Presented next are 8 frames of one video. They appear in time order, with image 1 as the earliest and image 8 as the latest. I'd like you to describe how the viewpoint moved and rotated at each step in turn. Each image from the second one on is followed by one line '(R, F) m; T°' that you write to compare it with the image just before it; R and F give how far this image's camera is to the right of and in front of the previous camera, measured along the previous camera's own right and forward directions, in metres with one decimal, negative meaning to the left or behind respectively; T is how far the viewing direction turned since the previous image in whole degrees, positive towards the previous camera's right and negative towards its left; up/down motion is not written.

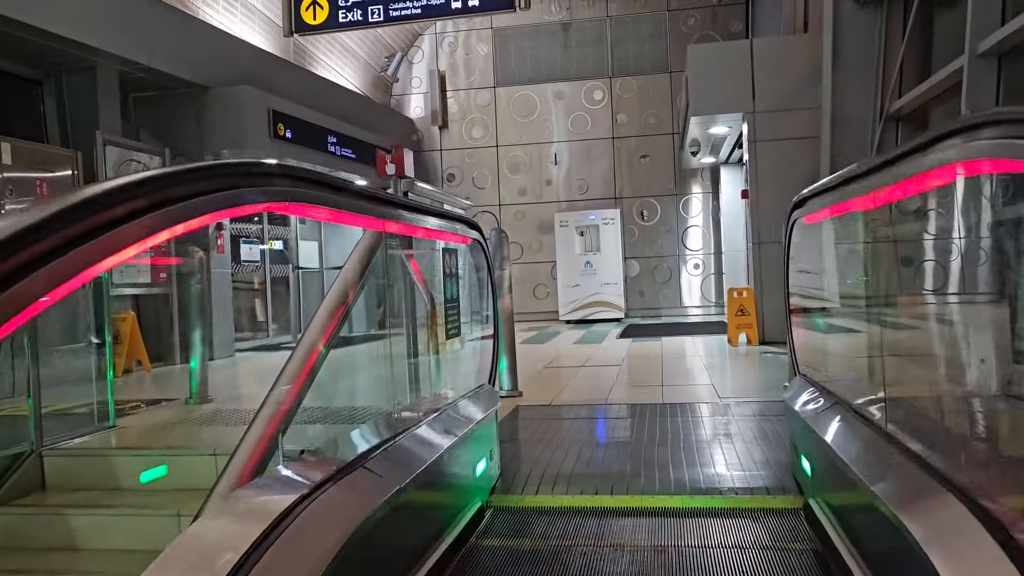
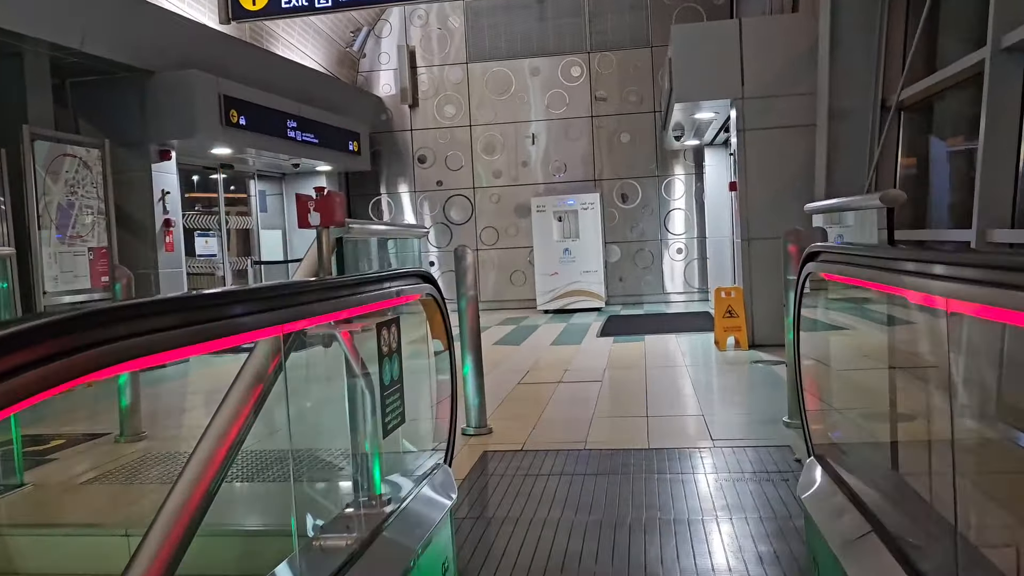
(+0.1, +0.5) m; +1°
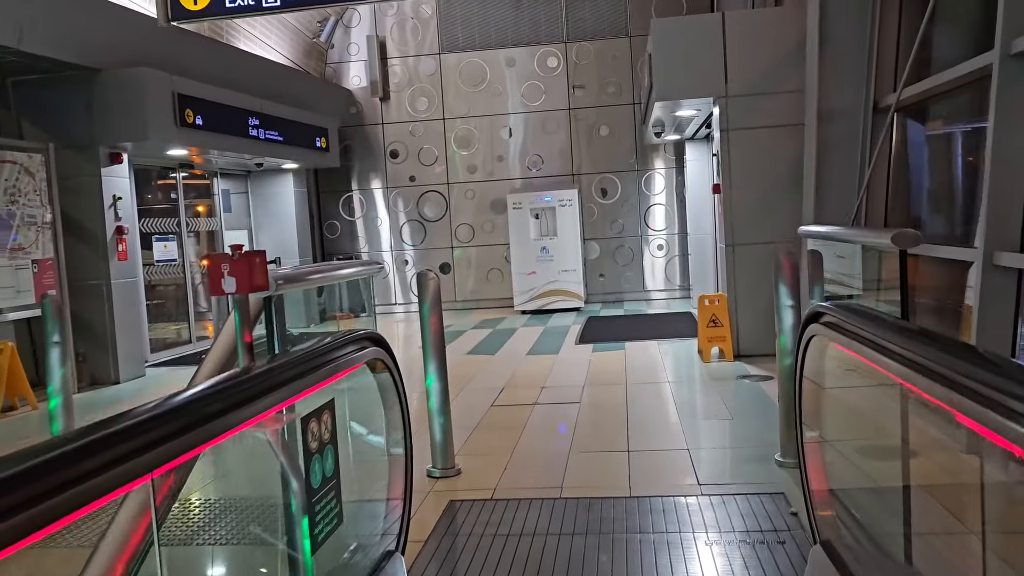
(+0.1, +0.3) m; +1°
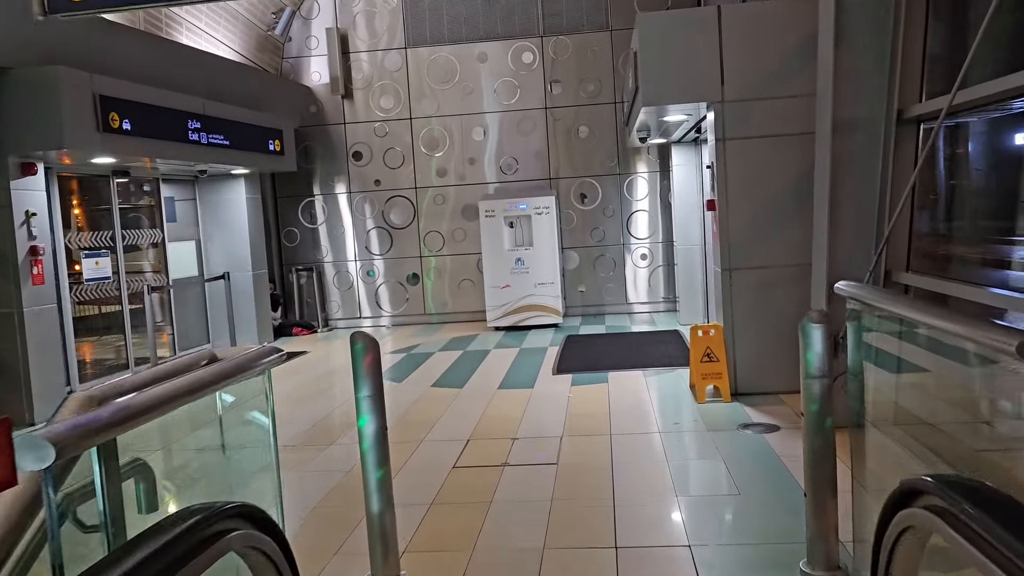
(+0.1, +0.7) m; +1°
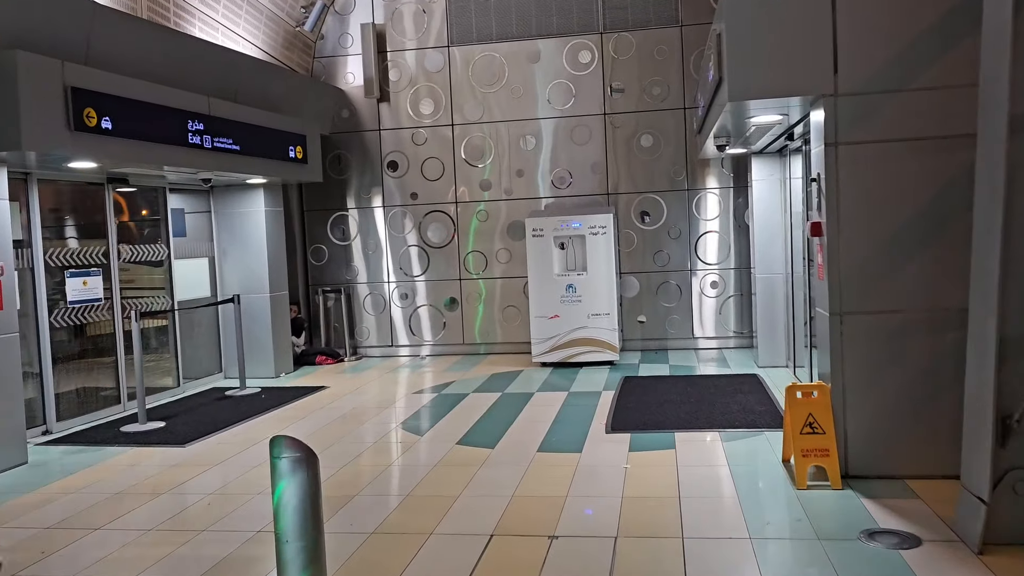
(+0.1, +1.1) m; -4°
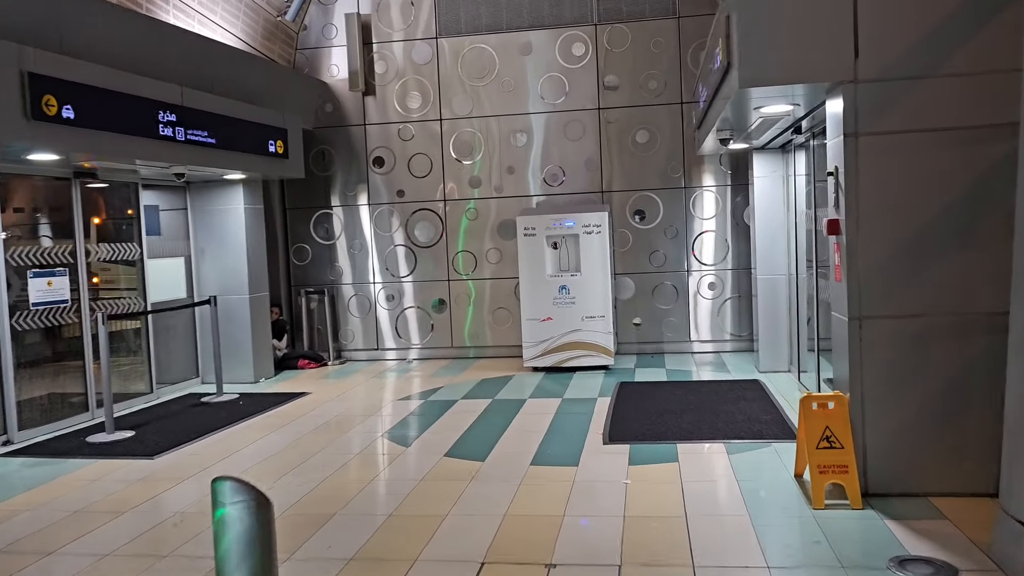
(0.0, +0.3) m; +1°
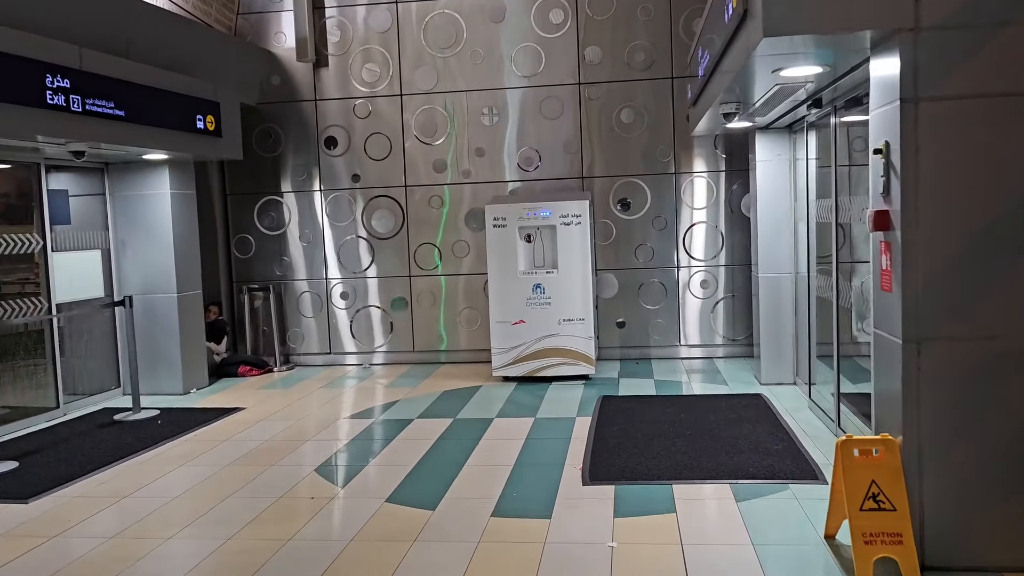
(+0.1, +0.9) m; +1°
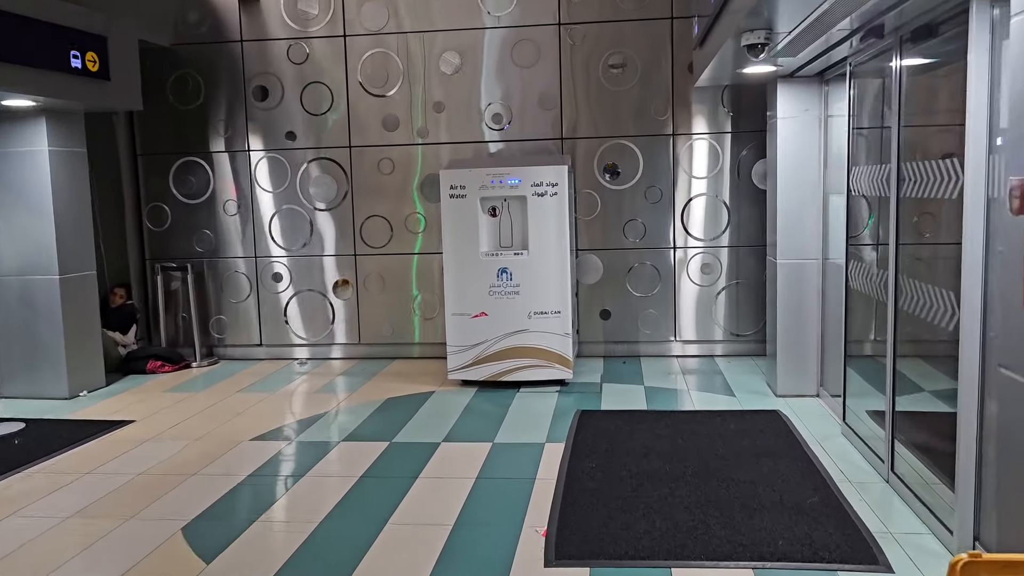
(+0.2, +1.2) m; +1°
